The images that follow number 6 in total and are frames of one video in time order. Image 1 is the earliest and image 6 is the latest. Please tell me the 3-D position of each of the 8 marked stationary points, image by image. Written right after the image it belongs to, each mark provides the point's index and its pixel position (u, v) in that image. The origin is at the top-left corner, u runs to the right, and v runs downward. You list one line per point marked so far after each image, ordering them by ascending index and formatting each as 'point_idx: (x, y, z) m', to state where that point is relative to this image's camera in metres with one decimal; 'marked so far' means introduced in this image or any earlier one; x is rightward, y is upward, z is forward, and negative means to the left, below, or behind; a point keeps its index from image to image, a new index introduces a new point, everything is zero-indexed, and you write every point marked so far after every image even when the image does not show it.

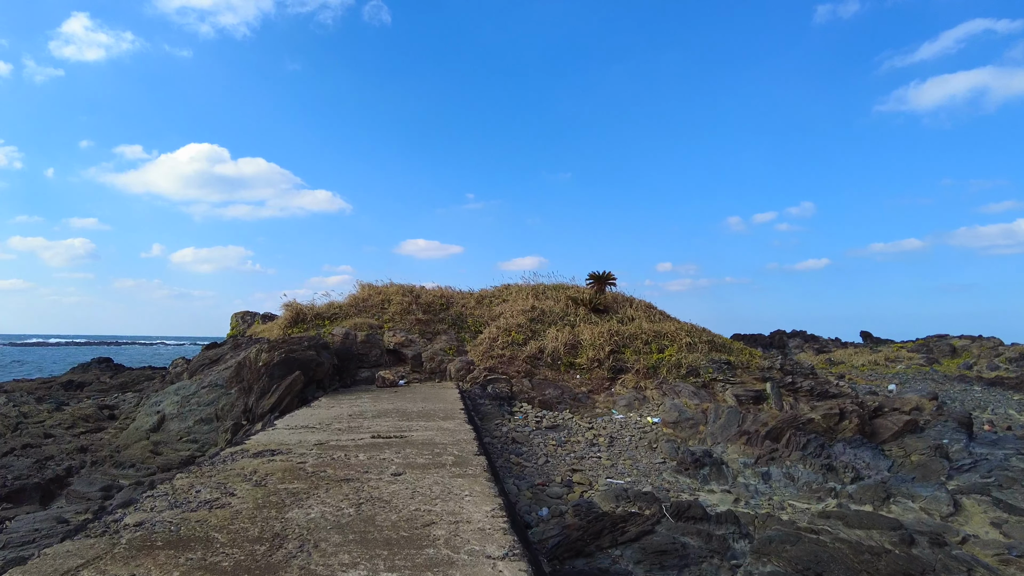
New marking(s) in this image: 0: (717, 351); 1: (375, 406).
0: (+3.6, -1.1, +10.5) m
1: (-1.5, -1.3, +6.4) m
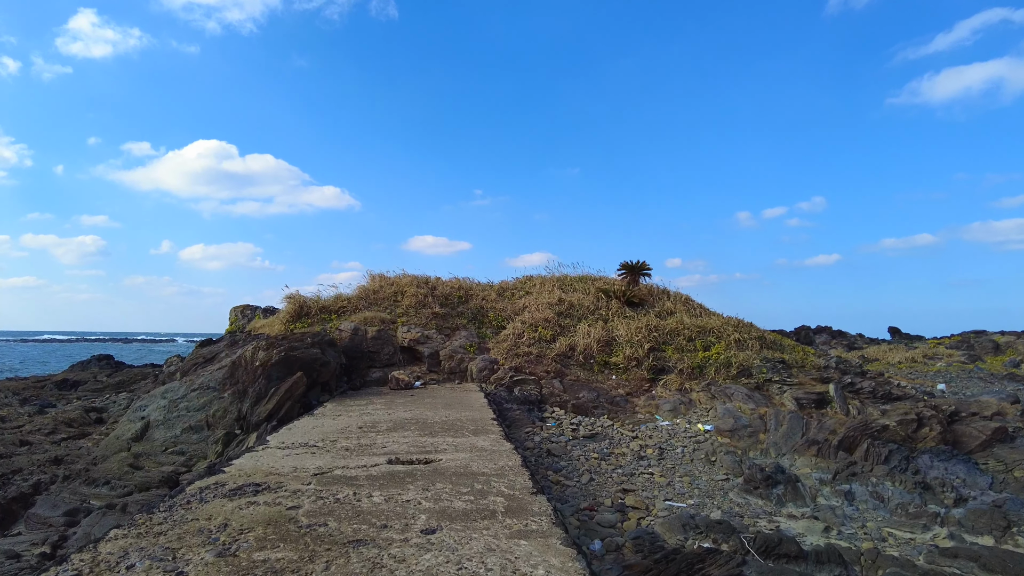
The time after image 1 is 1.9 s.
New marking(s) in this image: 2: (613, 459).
0: (+4.1, -1.0, +9.4) m
1: (-1.1, -1.1, +5.4) m
2: (+1.1, -1.9, +6.5) m
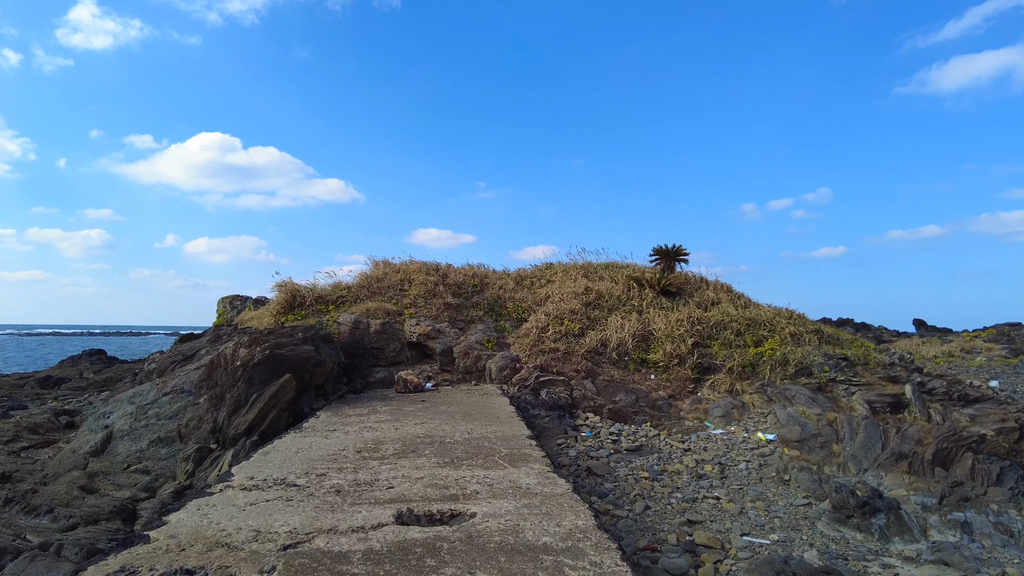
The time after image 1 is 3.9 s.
0: (+4.4, -0.8, +8.3) m
1: (-0.8, -1.0, +4.3) m
2: (+1.4, -1.7, +5.4) m
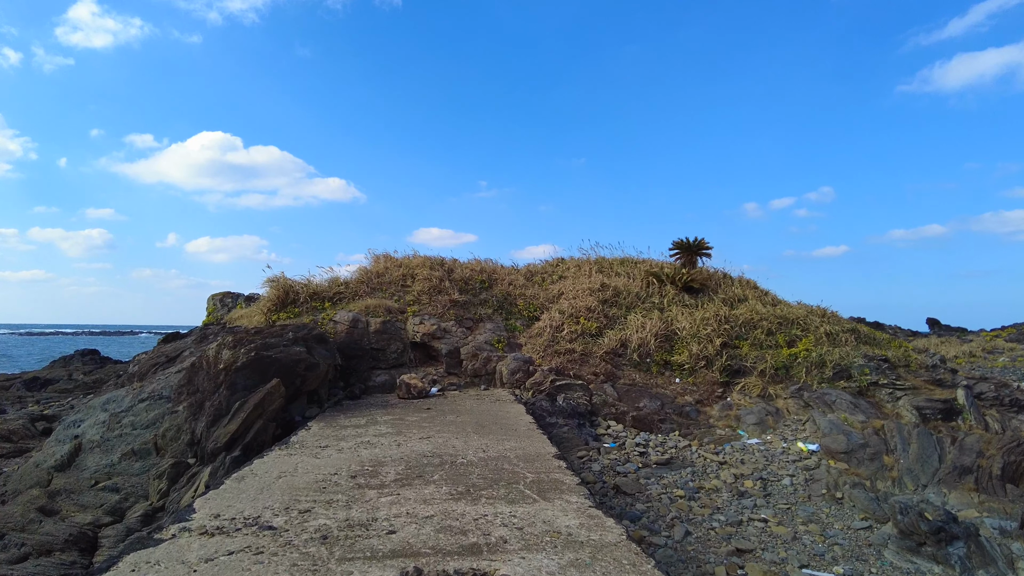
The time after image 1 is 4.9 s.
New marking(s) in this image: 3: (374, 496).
0: (+4.5, -0.7, +7.6) m
1: (-0.7, -1.0, +3.6) m
2: (+1.5, -1.7, +4.8) m
3: (-0.6, -0.9, +2.6) m
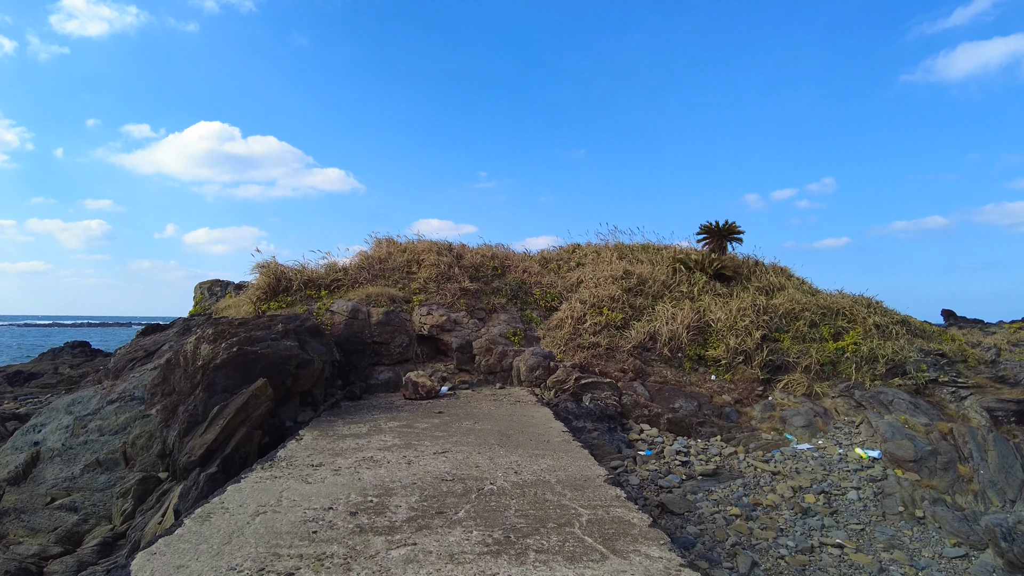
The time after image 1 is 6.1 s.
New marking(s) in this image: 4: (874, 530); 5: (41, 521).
0: (+4.7, -0.6, +6.9) m
1: (-0.5, -0.9, +2.9) m
2: (+1.7, -1.6, +4.1) m
3: (-0.4, -0.8, +1.9) m
4: (+2.4, -1.6, +4.0) m
5: (-3.0, -1.5, +3.8) m
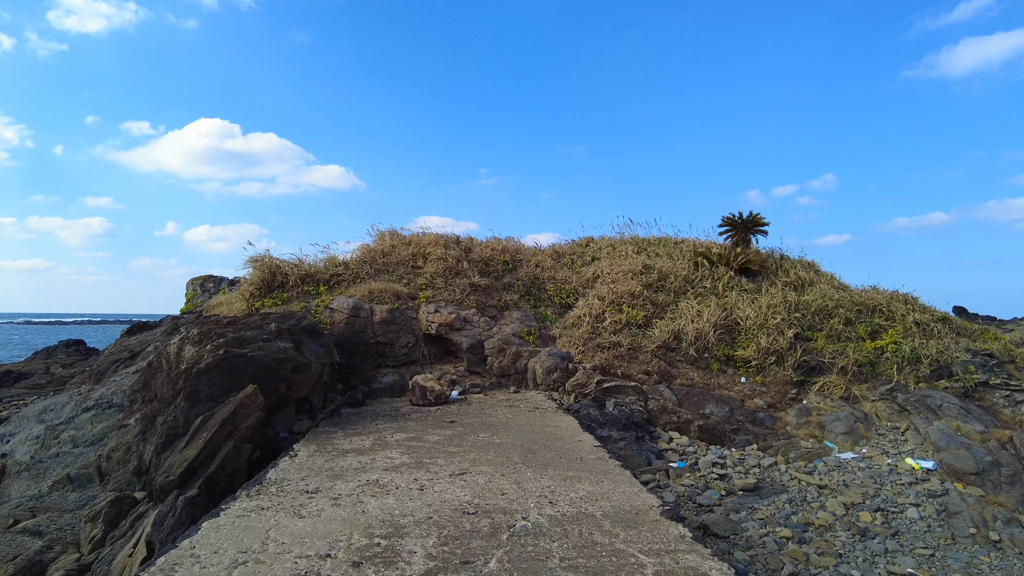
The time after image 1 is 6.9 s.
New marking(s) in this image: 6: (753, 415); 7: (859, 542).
0: (+4.8, -0.5, +6.4) m
1: (-0.3, -0.8, +2.5) m
2: (+1.9, -1.5, +3.6) m
3: (-0.3, -0.8, +1.5) m
4: (+2.6, -1.6, +3.6) m
5: (-2.9, -1.5, +3.4) m
6: (+2.2, -1.1, +5.4) m
7: (+2.1, -1.6, +3.7) m
